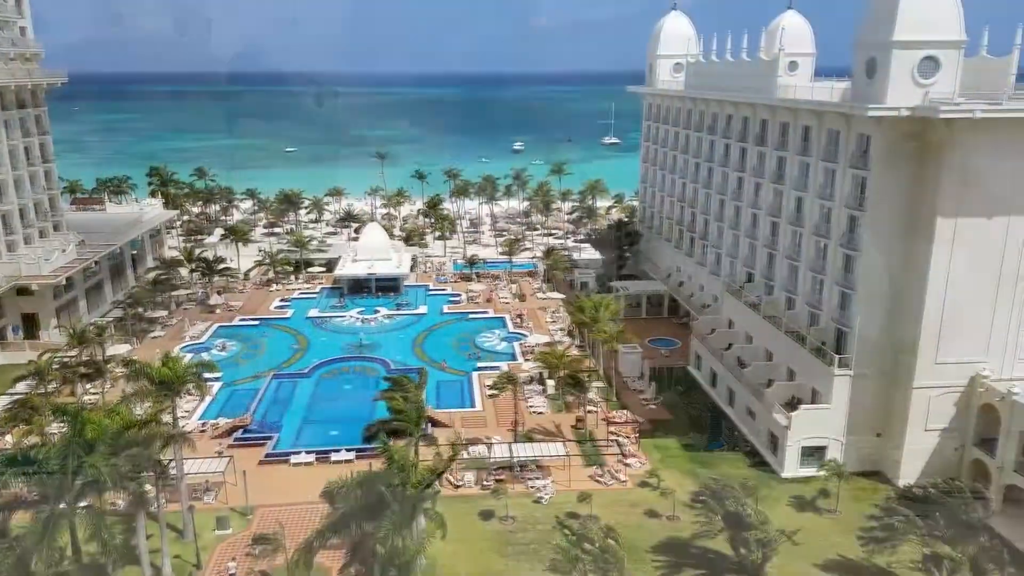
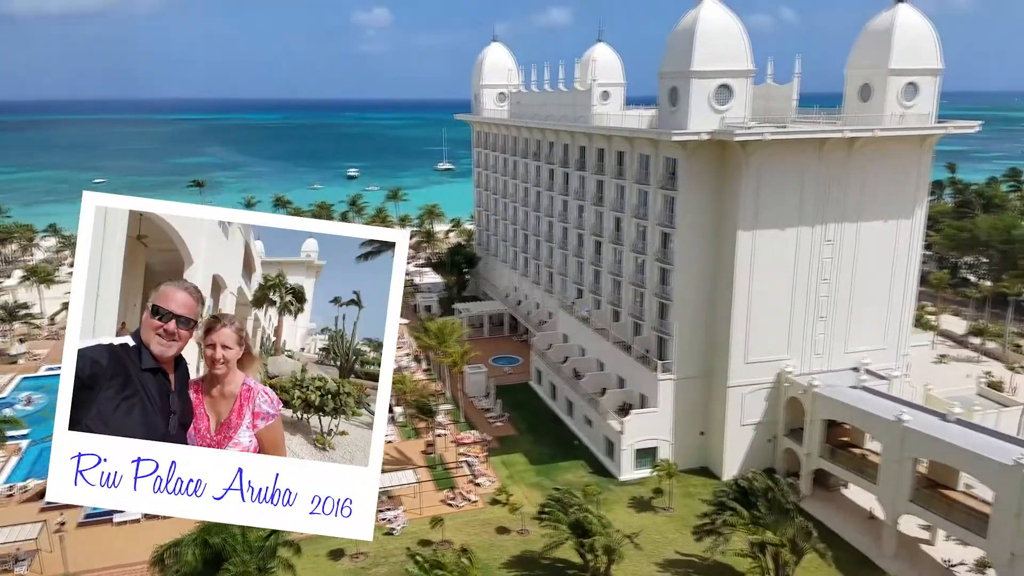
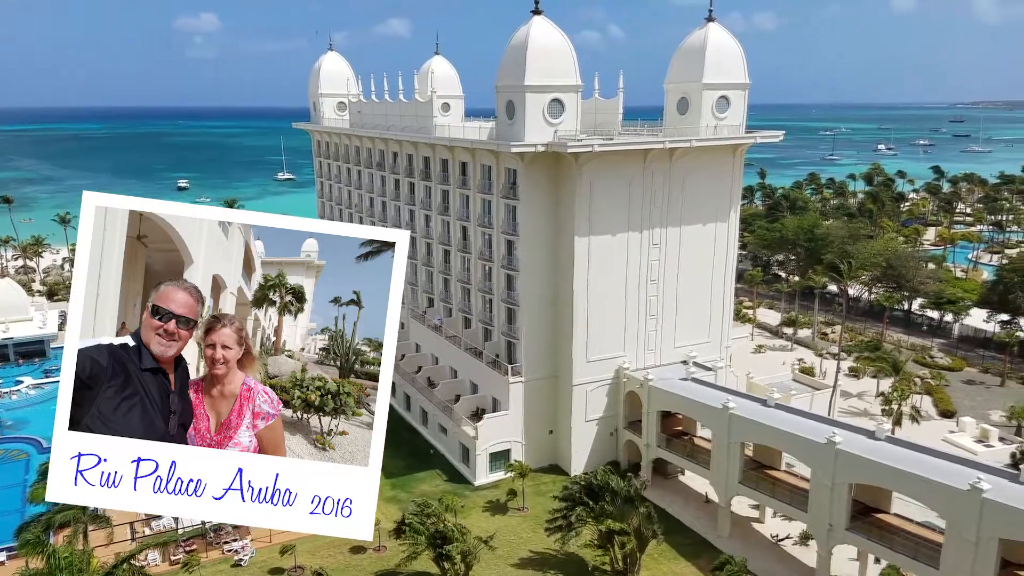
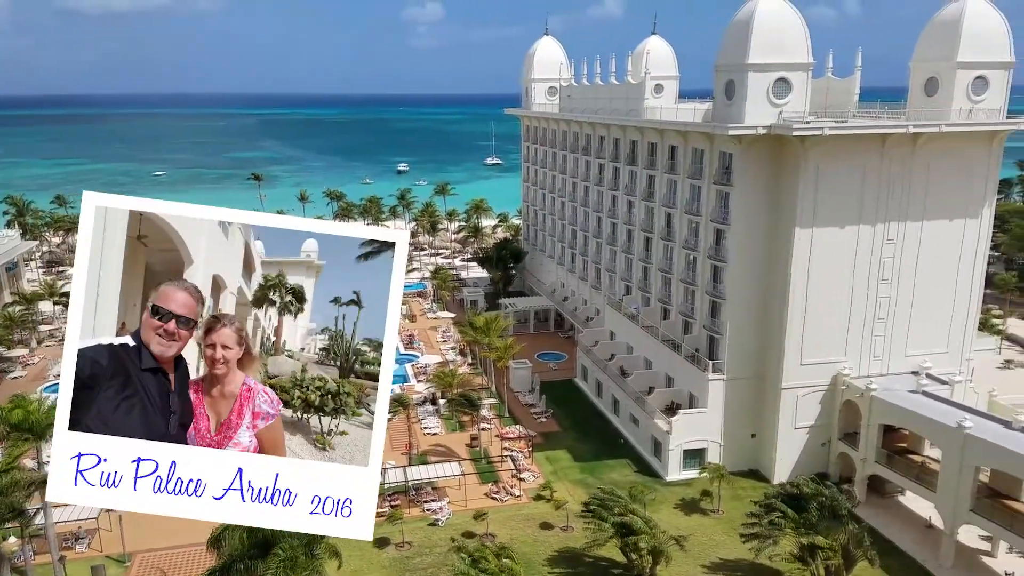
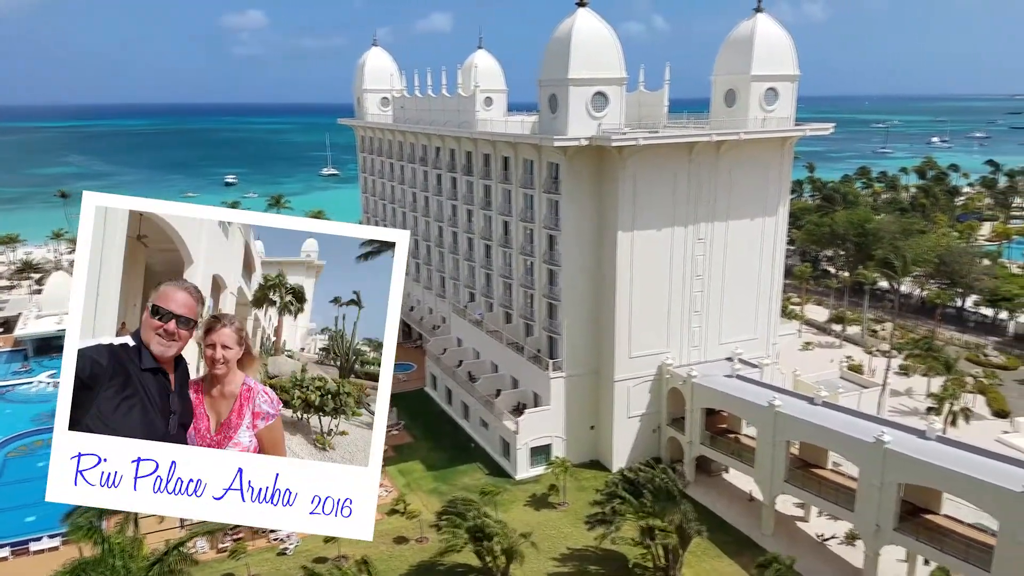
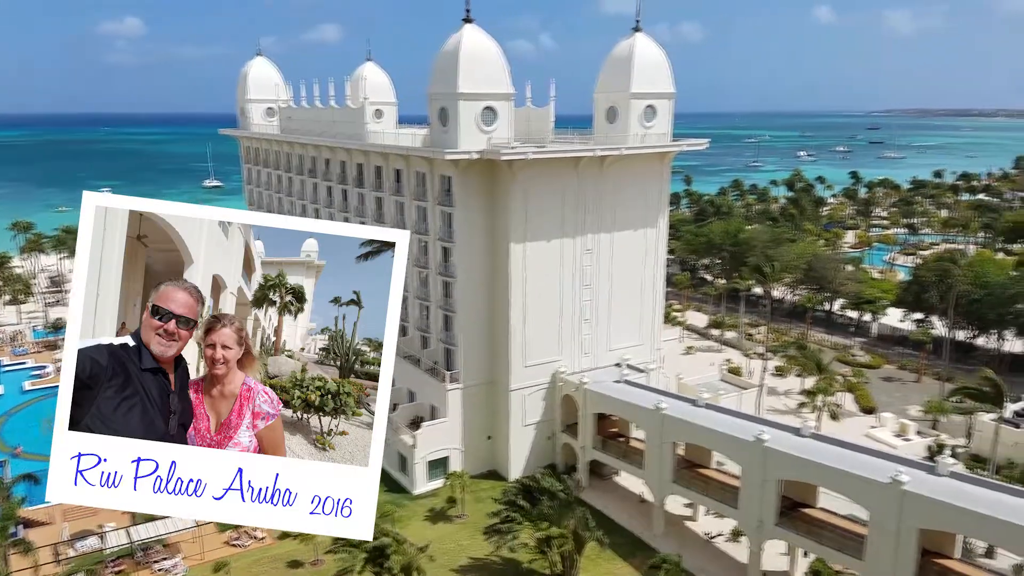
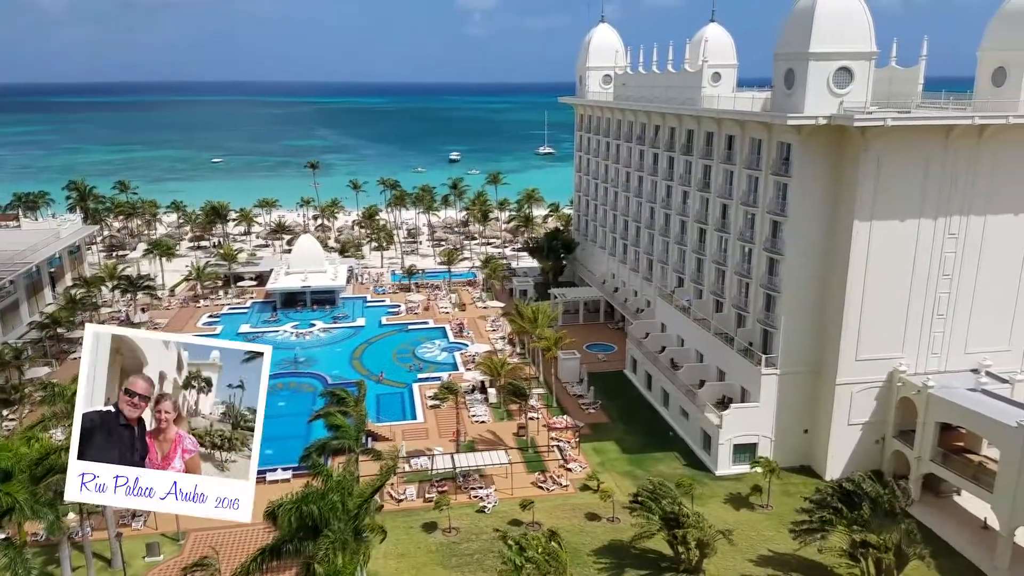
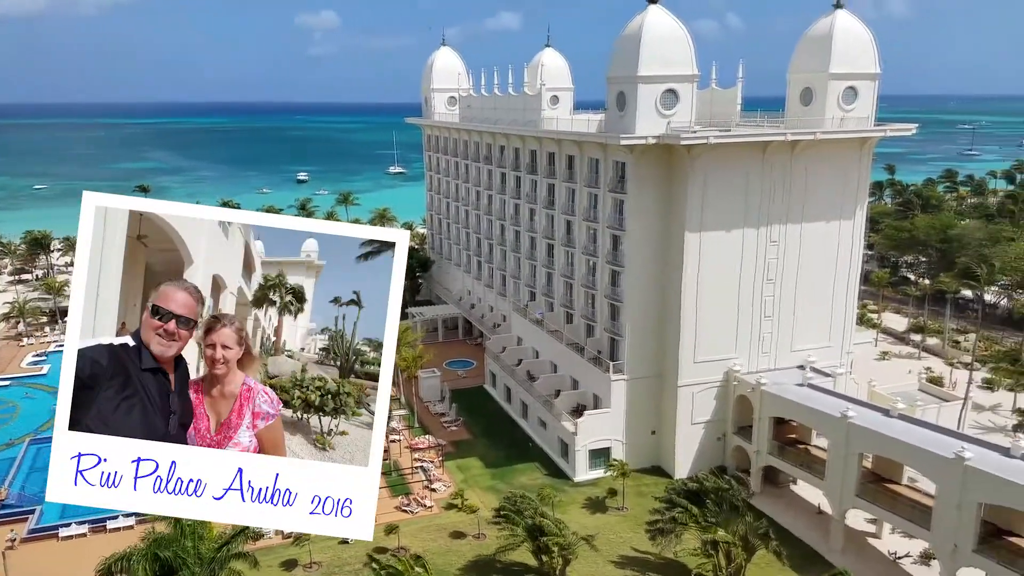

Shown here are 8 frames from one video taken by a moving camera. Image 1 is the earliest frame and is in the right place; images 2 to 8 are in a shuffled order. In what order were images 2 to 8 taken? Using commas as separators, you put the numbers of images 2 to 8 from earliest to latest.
7, 4, 2, 8, 5, 3, 6
